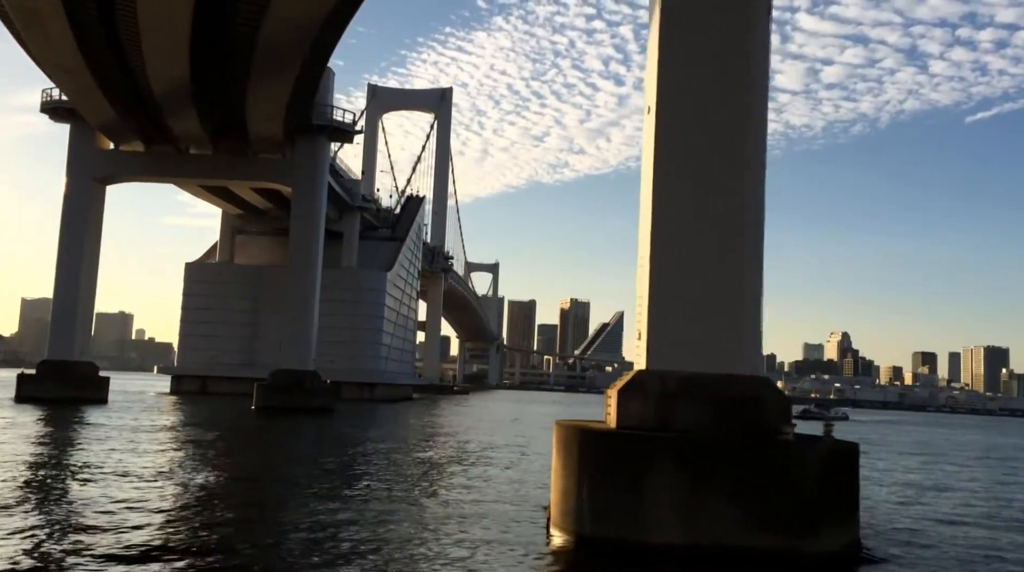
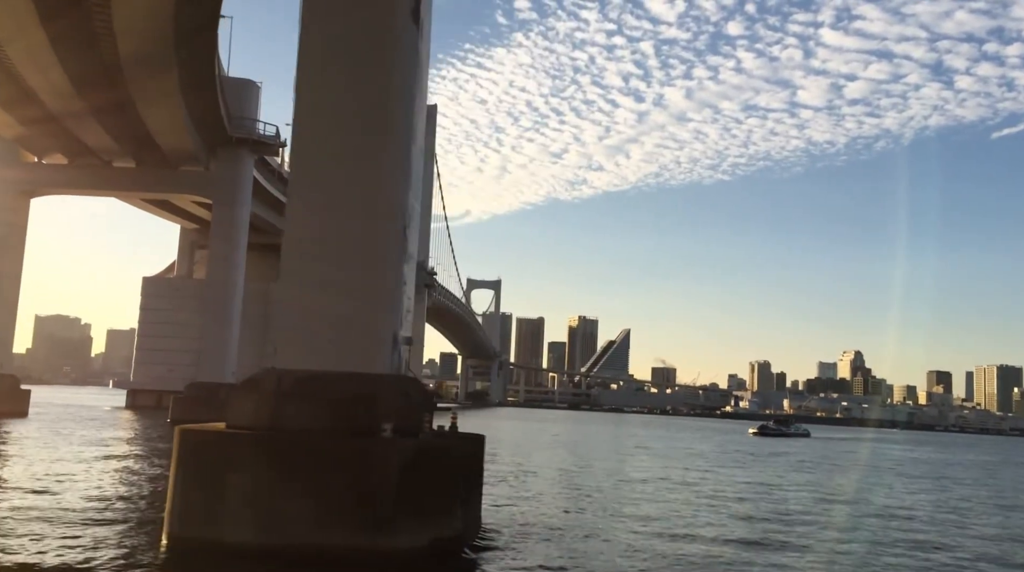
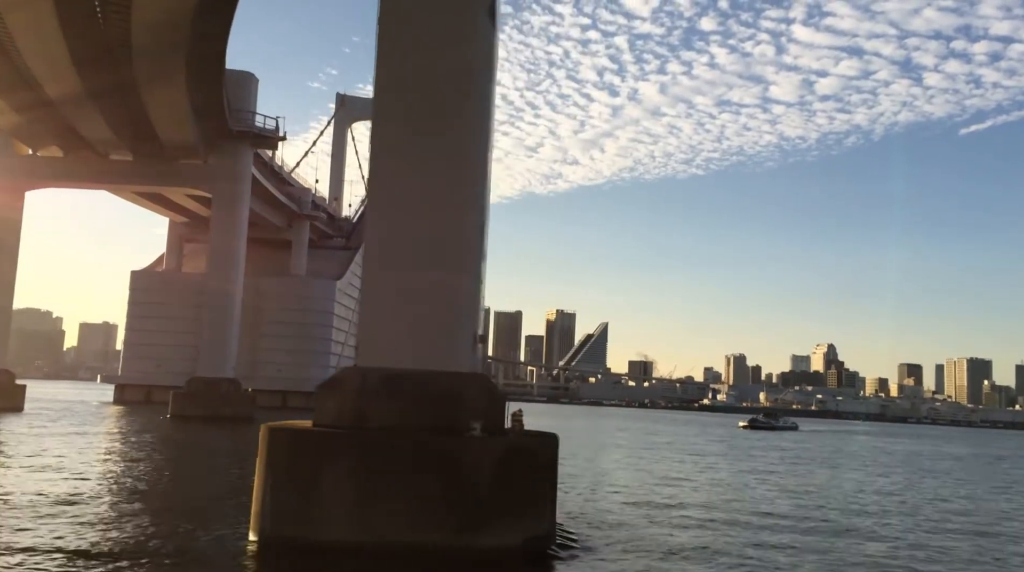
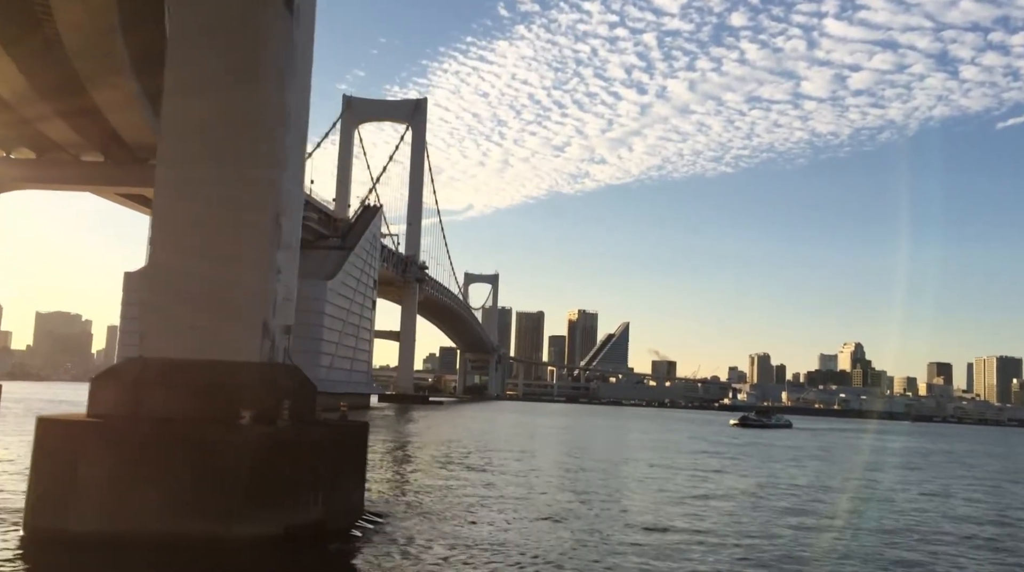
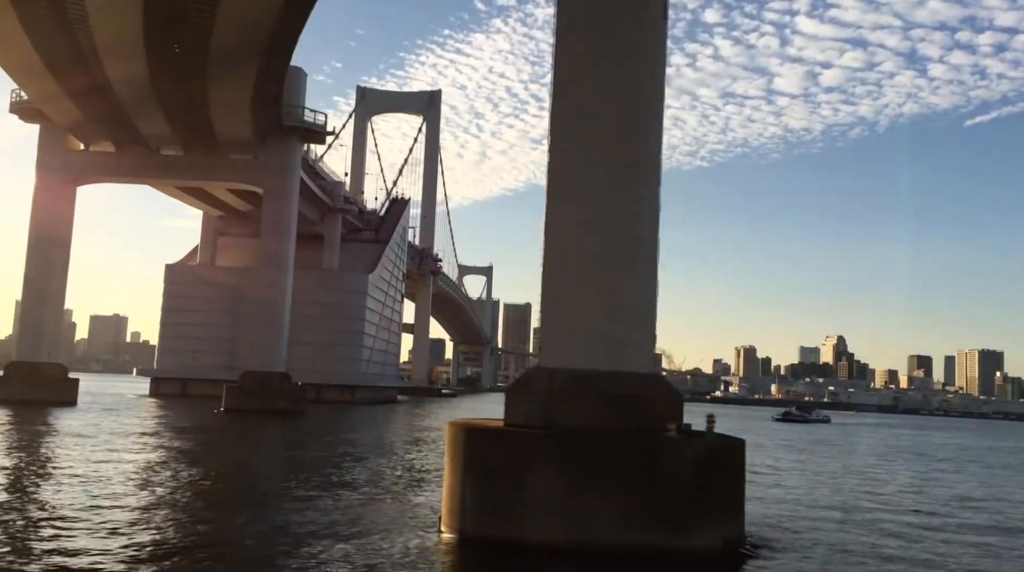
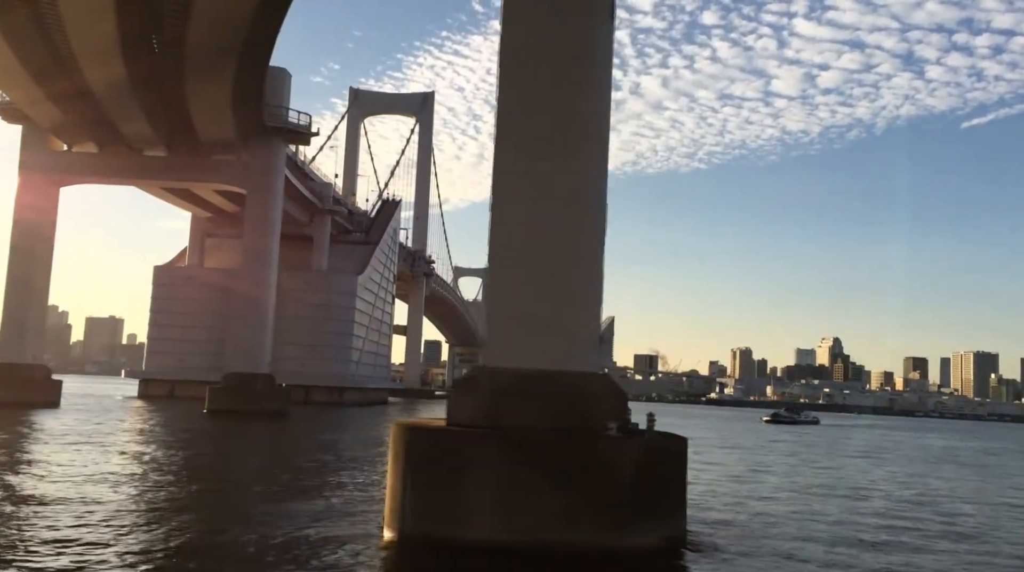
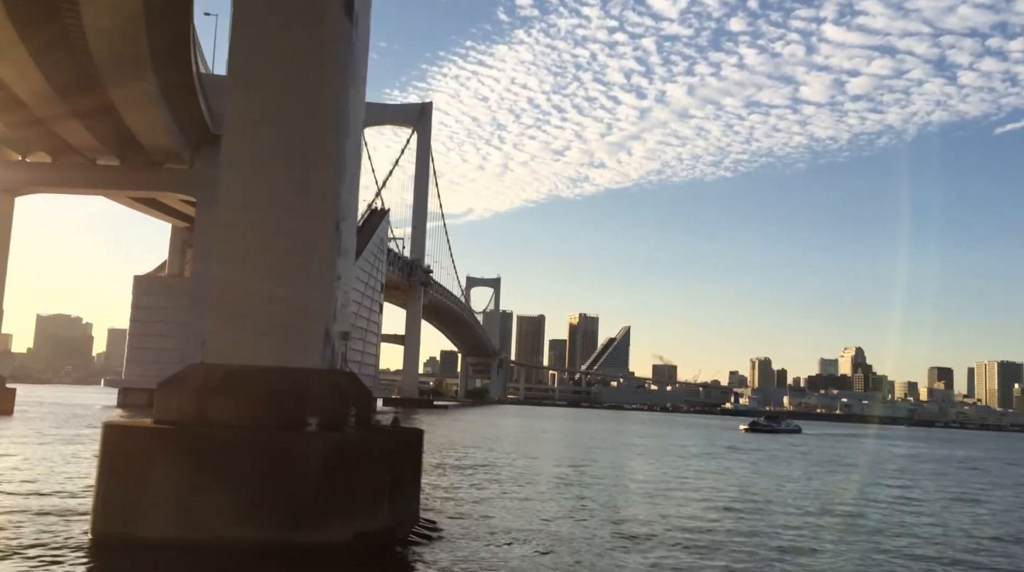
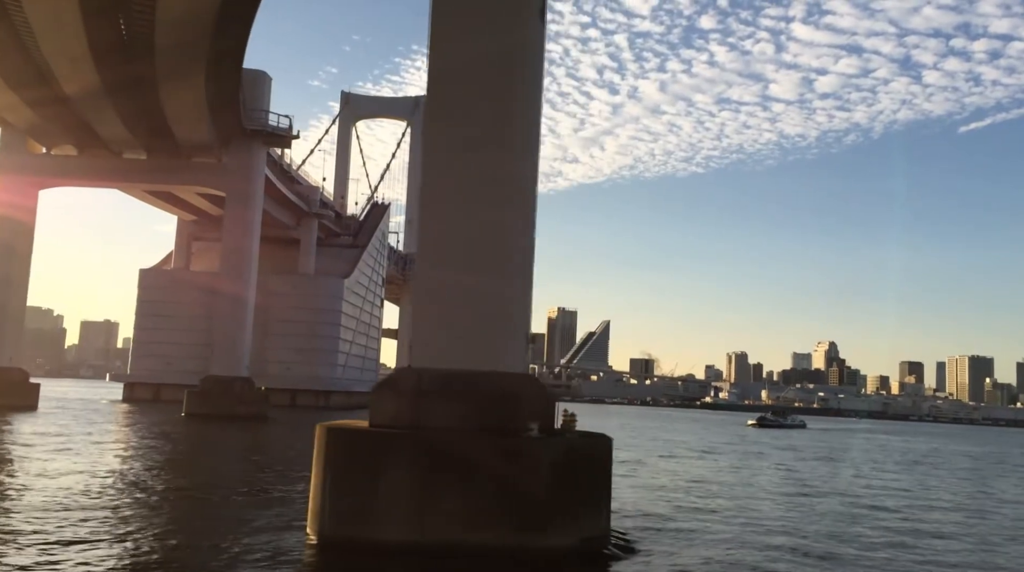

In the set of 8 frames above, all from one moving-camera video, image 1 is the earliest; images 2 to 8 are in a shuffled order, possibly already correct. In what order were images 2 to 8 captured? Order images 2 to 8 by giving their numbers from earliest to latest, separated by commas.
5, 6, 8, 3, 2, 7, 4
